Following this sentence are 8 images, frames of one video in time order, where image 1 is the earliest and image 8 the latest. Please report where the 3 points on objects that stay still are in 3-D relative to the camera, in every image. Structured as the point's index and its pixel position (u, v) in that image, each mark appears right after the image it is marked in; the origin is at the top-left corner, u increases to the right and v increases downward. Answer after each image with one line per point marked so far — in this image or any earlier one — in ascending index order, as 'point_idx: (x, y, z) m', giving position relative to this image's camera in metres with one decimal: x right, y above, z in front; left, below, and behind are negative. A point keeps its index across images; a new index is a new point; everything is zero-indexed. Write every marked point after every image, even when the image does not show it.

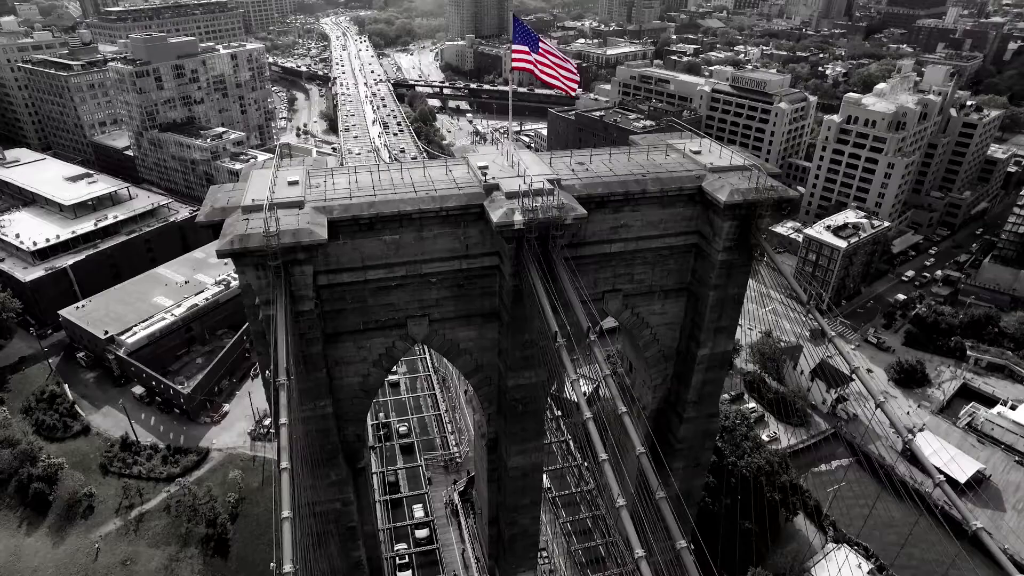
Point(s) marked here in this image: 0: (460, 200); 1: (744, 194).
0: (-0.9, +1.6, +11.7) m
1: (+4.5, +1.9, +12.6) m
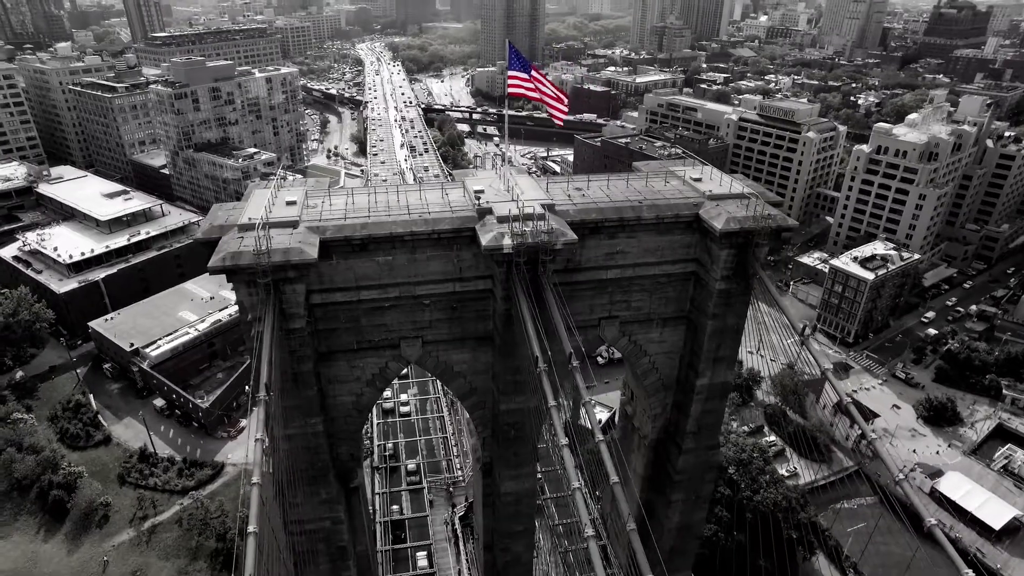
0: (-1.1, +1.2, +11.8) m
1: (+4.4, +1.3, +12.5) m
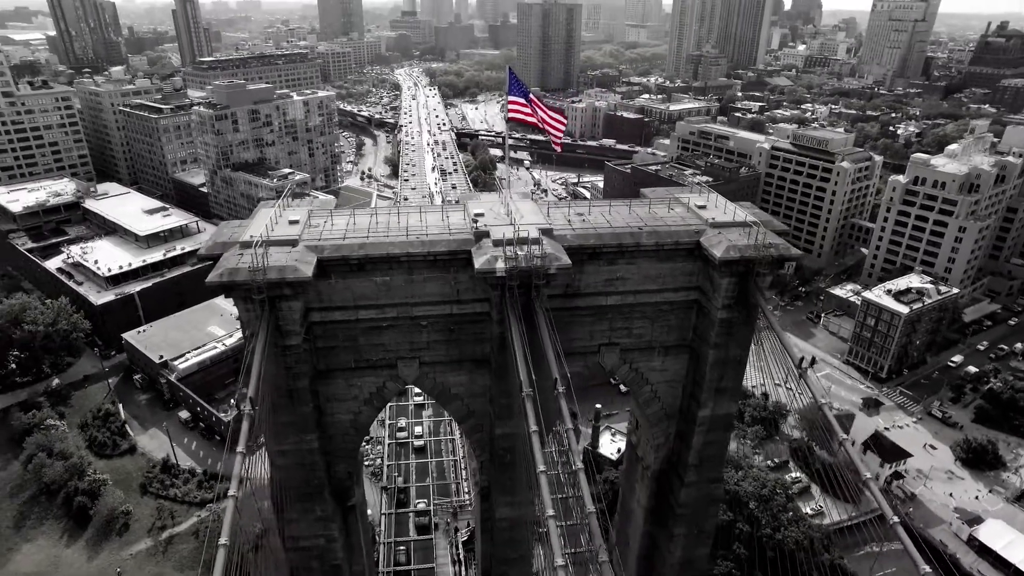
0: (-1.2, +0.8, +11.9) m
1: (+4.3, +0.7, +12.3) m
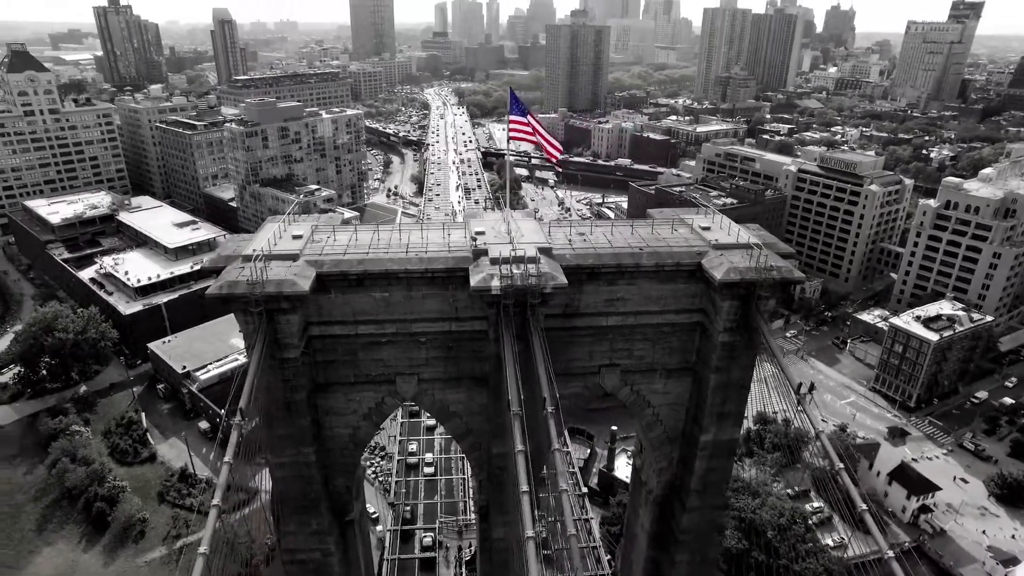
0: (-1.2, +0.5, +12.0) m
1: (+4.3, +0.3, +12.1) m
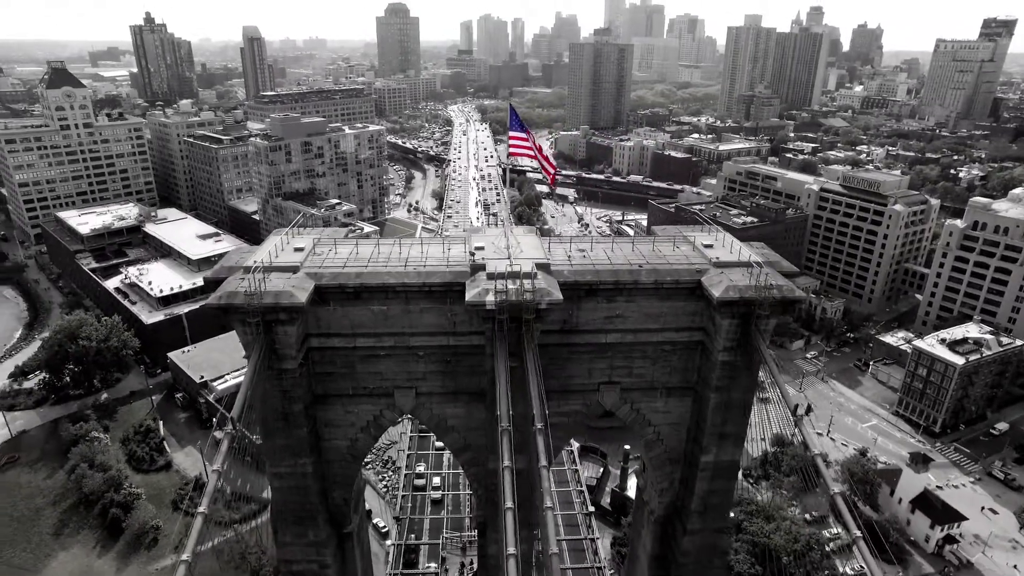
0: (-1.3, +0.2, +12.1) m
1: (+4.2, -0.1, +12.0) m
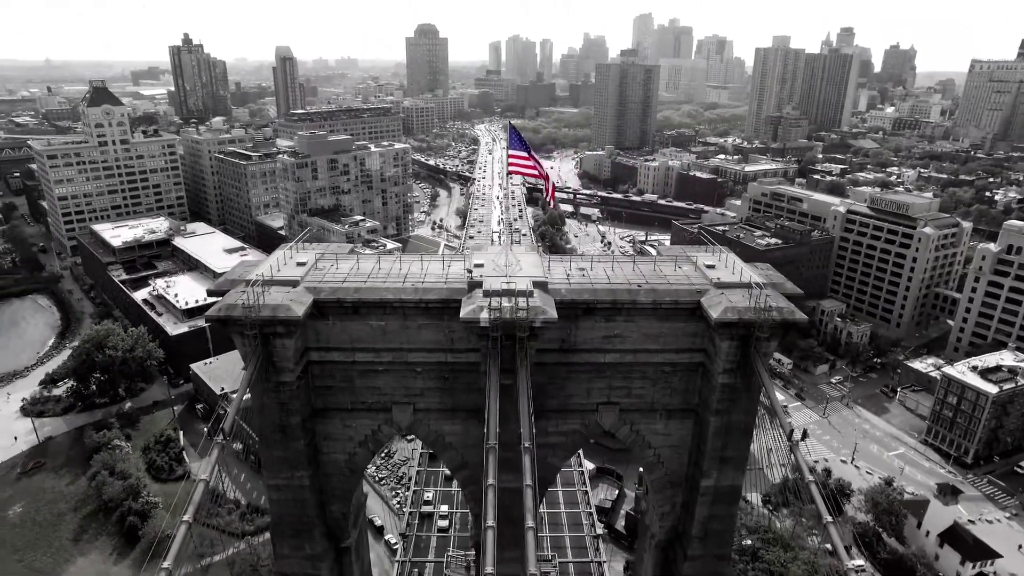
0: (-1.3, -0.1, +12.1) m
1: (+4.2, -0.5, +11.8) m
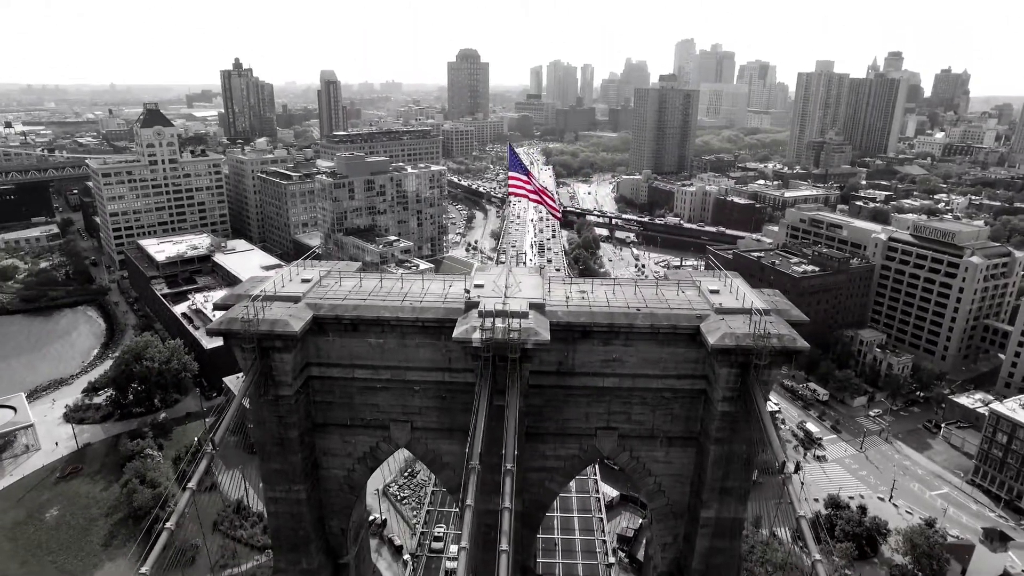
0: (-1.4, -0.5, +12.2) m
1: (+4.0, -0.9, +11.6) m
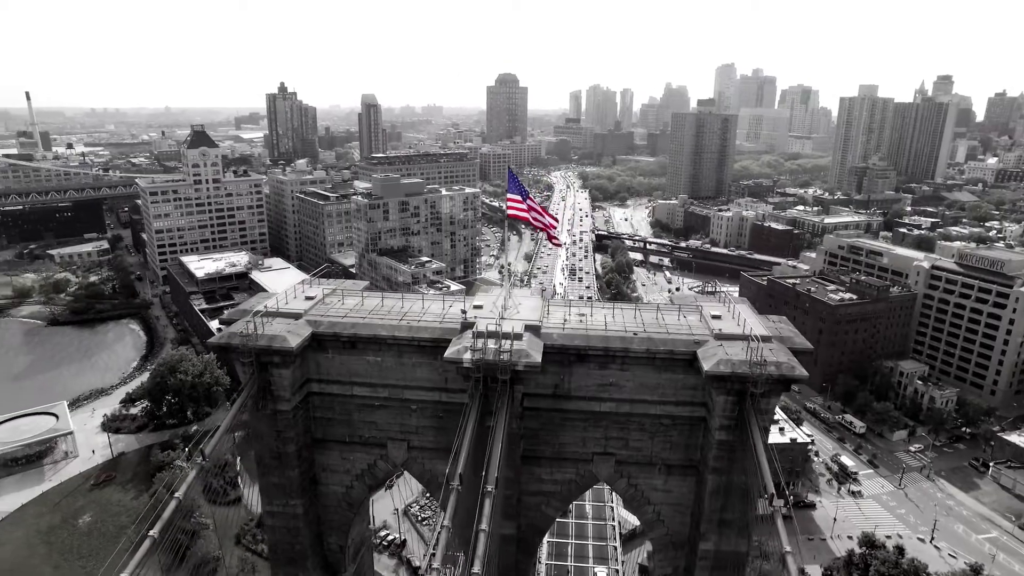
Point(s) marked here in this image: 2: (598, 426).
0: (-1.5, -0.8, +12.3) m
1: (+3.9, -1.4, +11.3) m
2: (+1.7, -2.7, +13.0) m
